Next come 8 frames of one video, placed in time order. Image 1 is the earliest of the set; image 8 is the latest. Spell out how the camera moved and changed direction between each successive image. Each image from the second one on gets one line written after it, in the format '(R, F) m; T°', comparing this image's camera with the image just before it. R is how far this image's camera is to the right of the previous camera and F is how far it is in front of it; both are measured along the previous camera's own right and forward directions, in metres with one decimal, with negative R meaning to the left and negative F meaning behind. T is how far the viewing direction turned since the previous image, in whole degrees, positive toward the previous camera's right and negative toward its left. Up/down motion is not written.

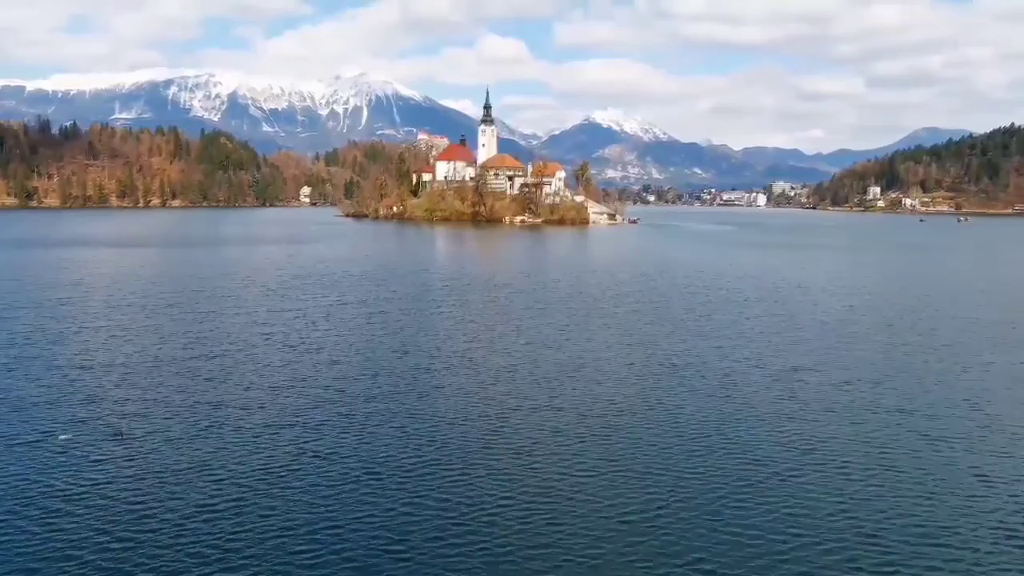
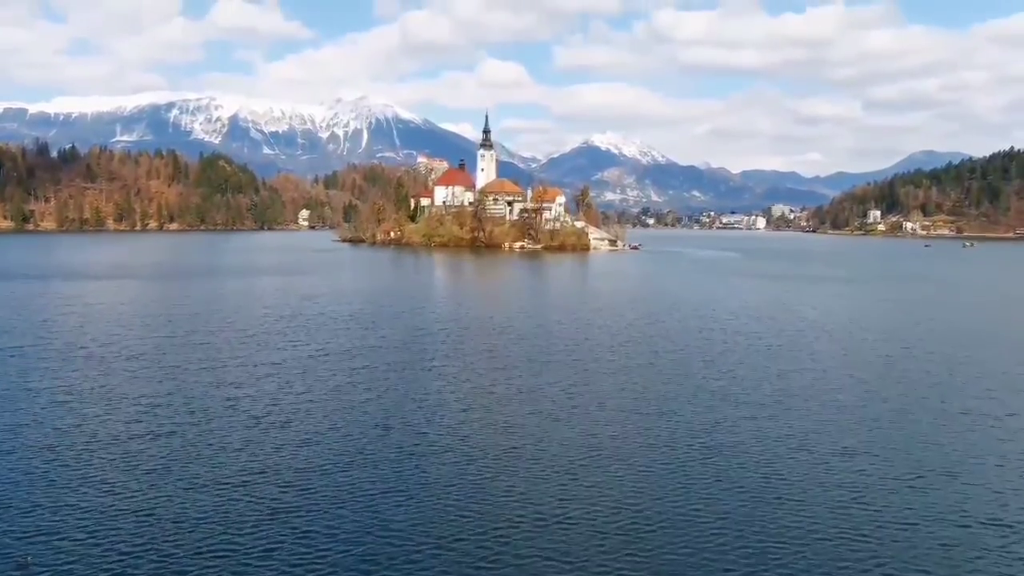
(0.0, +1.9) m; 0°
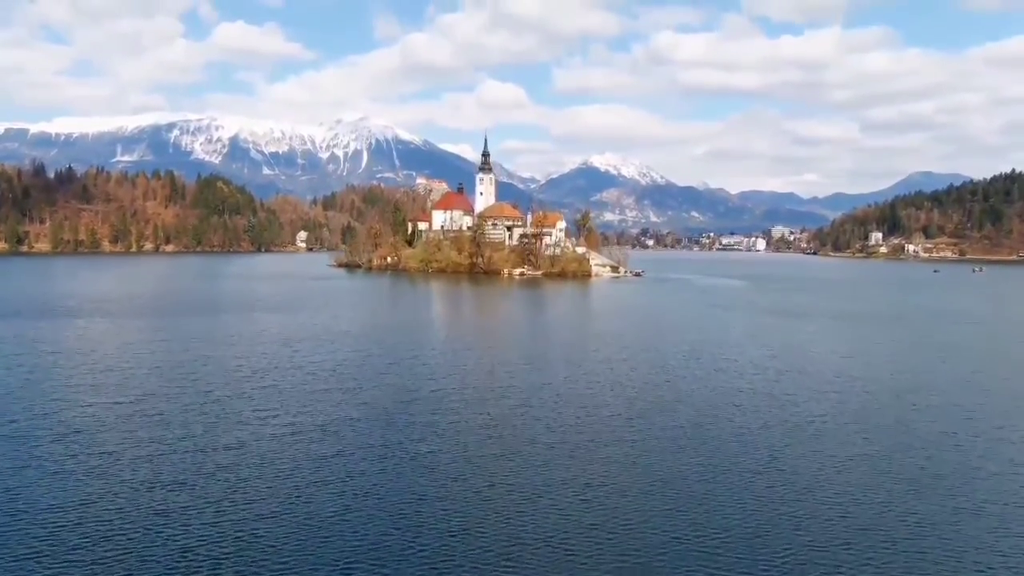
(0.0, +2.7) m; 0°
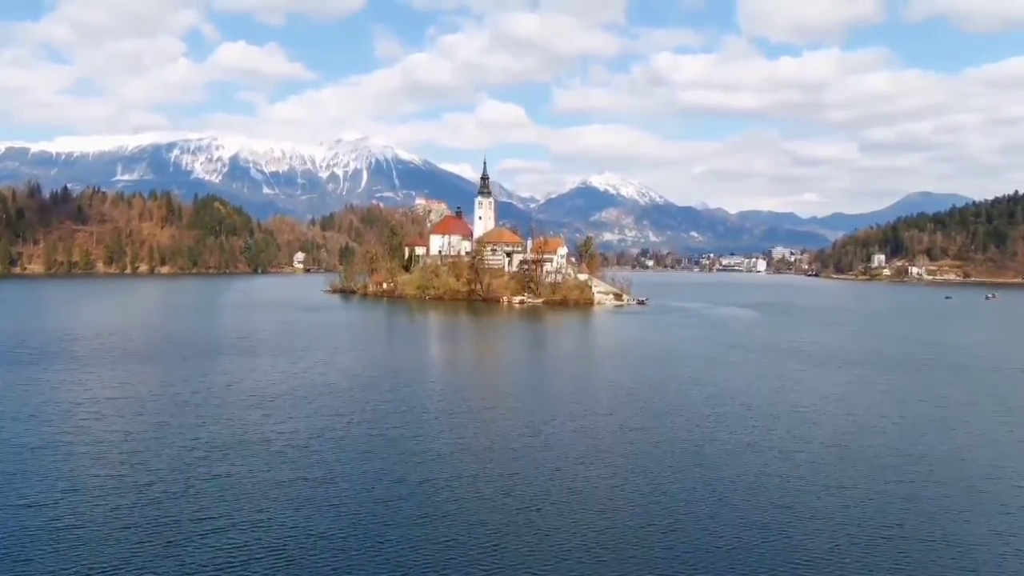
(-0.1, +3.3) m; 0°
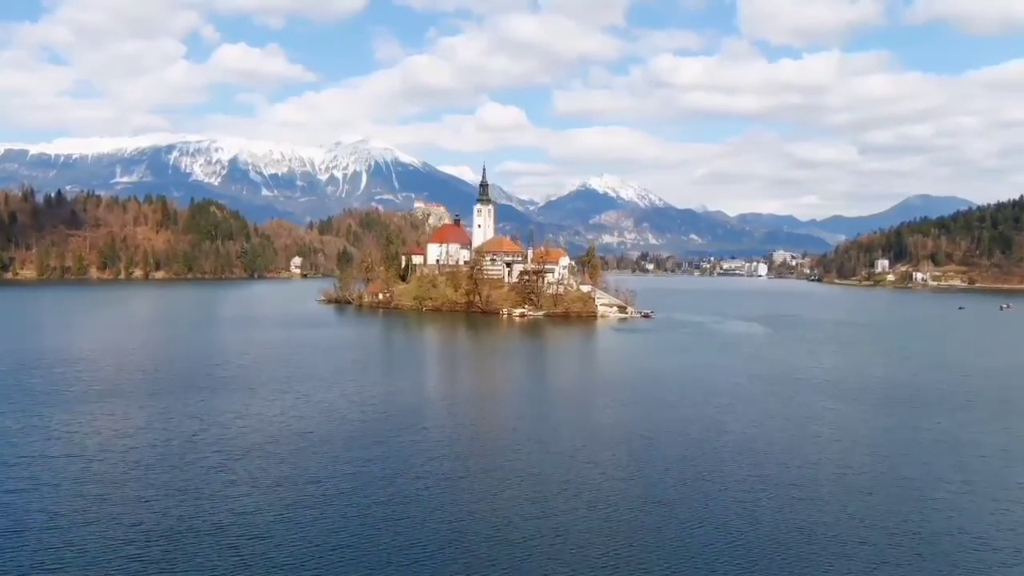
(-0.1, +3.5) m; 0°
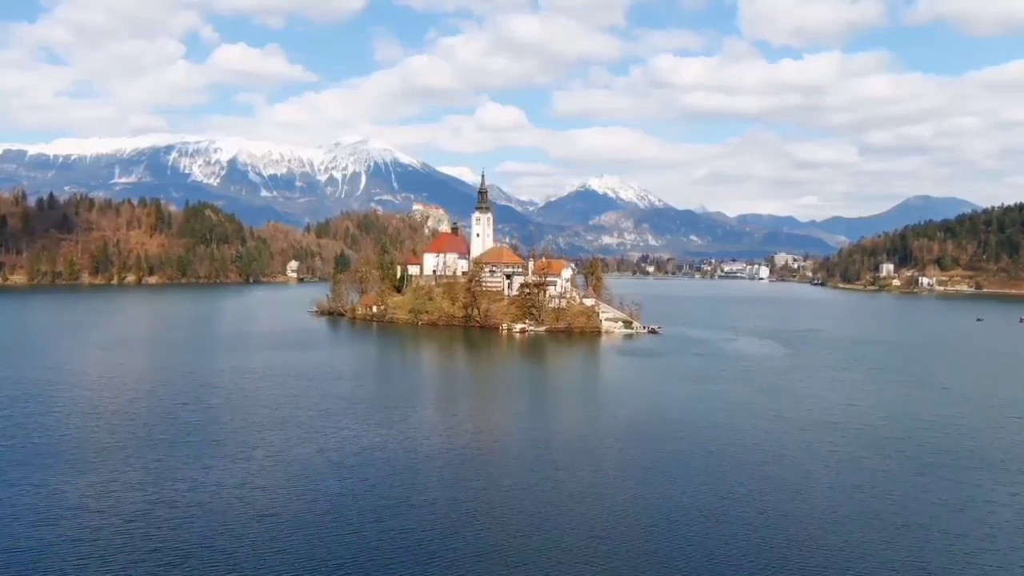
(-0.1, +4.5) m; 0°
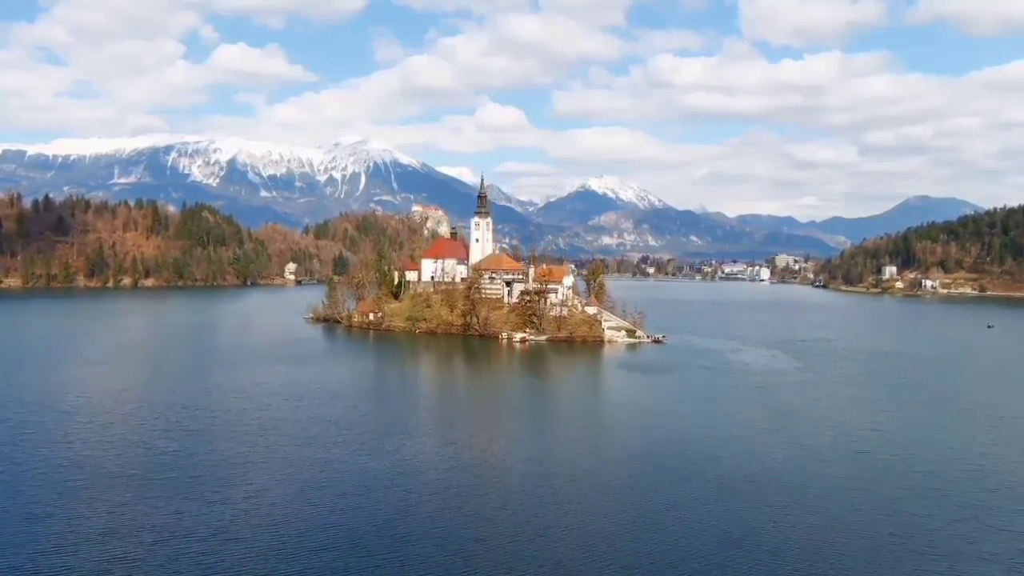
(0.0, +2.4) m; 0°
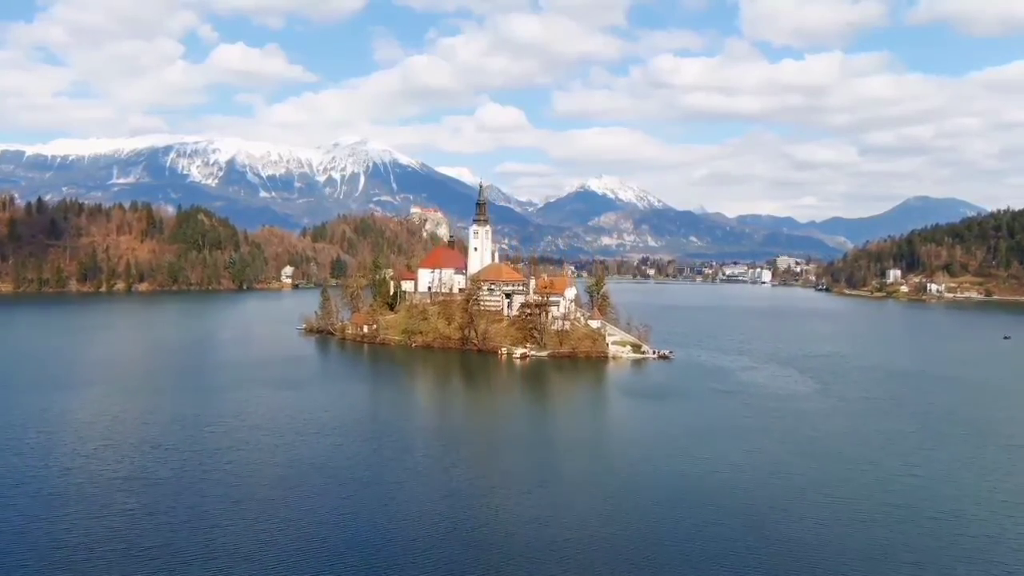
(0.0, +3.8) m; 0°
